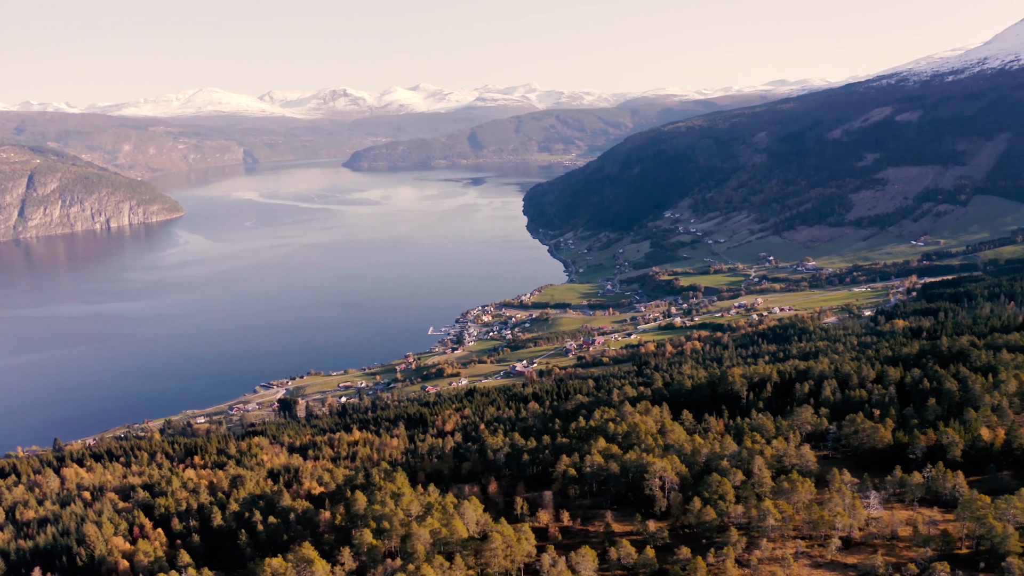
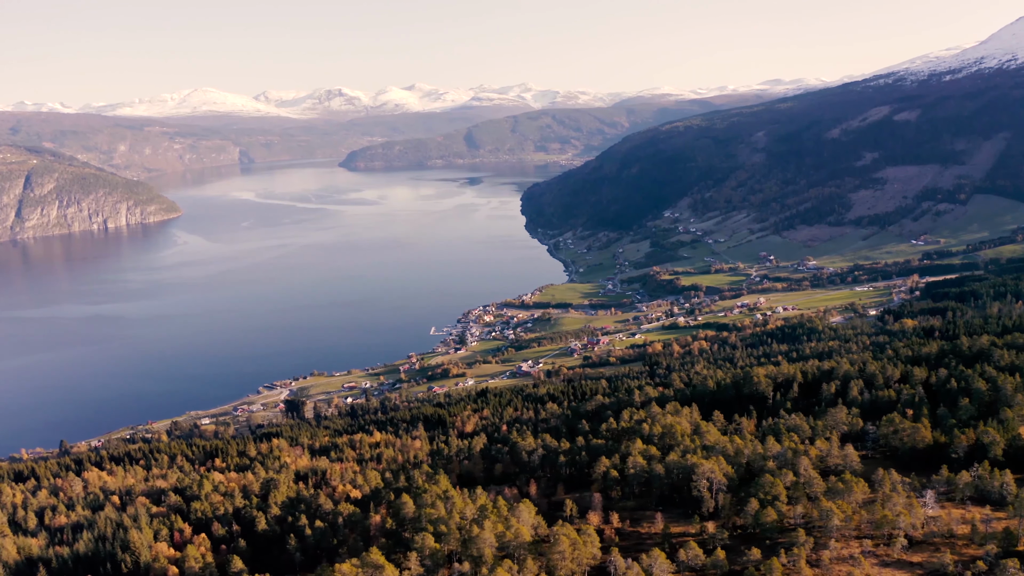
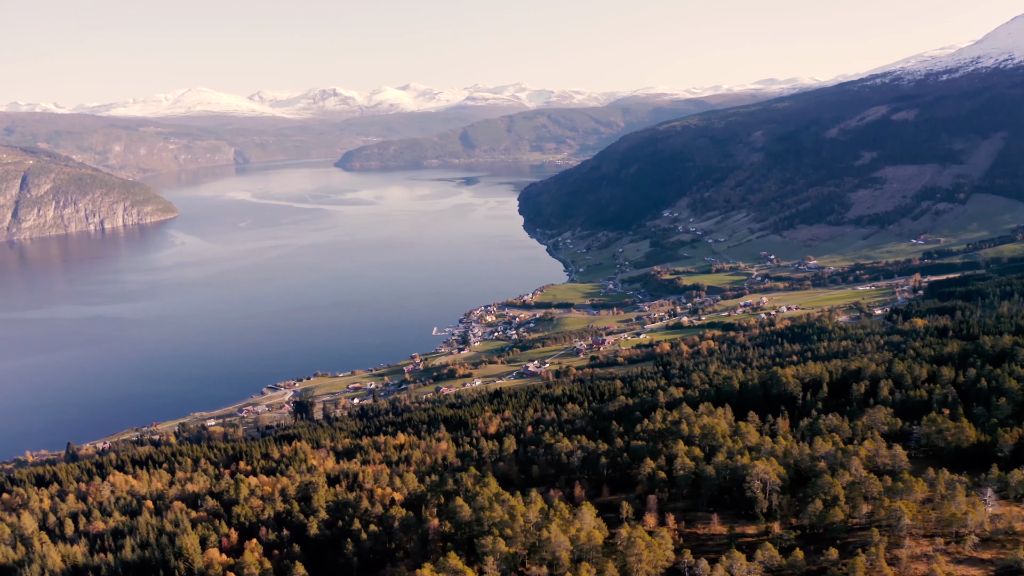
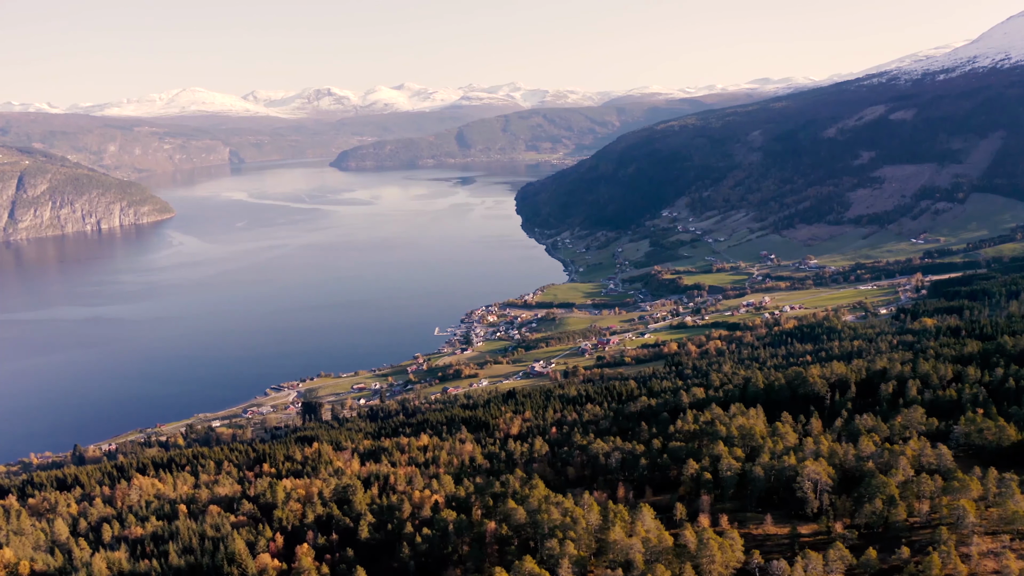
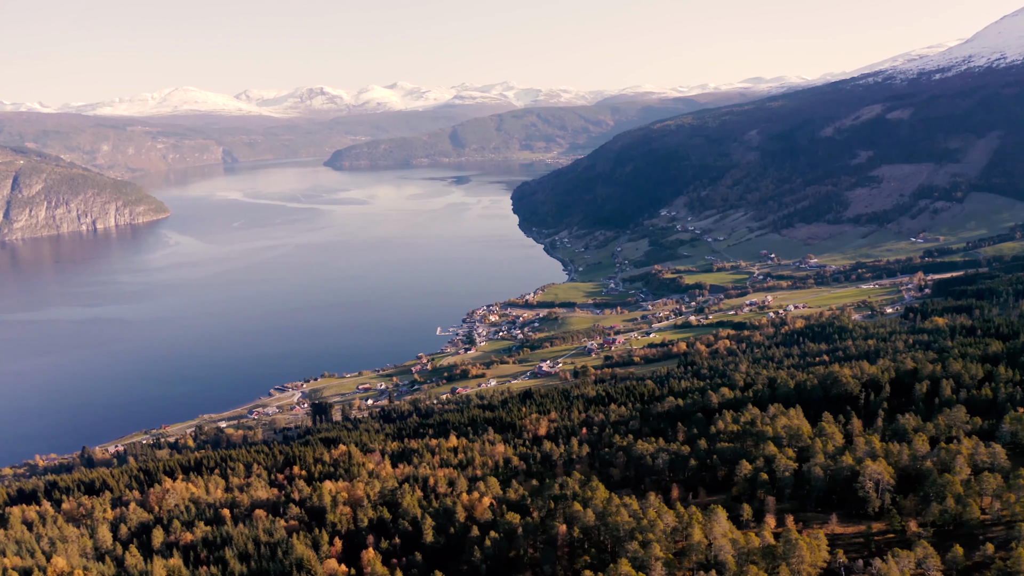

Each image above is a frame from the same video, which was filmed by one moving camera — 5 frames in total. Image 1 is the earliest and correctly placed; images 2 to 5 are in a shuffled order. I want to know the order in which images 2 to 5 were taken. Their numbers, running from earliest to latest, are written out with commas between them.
2, 3, 4, 5
